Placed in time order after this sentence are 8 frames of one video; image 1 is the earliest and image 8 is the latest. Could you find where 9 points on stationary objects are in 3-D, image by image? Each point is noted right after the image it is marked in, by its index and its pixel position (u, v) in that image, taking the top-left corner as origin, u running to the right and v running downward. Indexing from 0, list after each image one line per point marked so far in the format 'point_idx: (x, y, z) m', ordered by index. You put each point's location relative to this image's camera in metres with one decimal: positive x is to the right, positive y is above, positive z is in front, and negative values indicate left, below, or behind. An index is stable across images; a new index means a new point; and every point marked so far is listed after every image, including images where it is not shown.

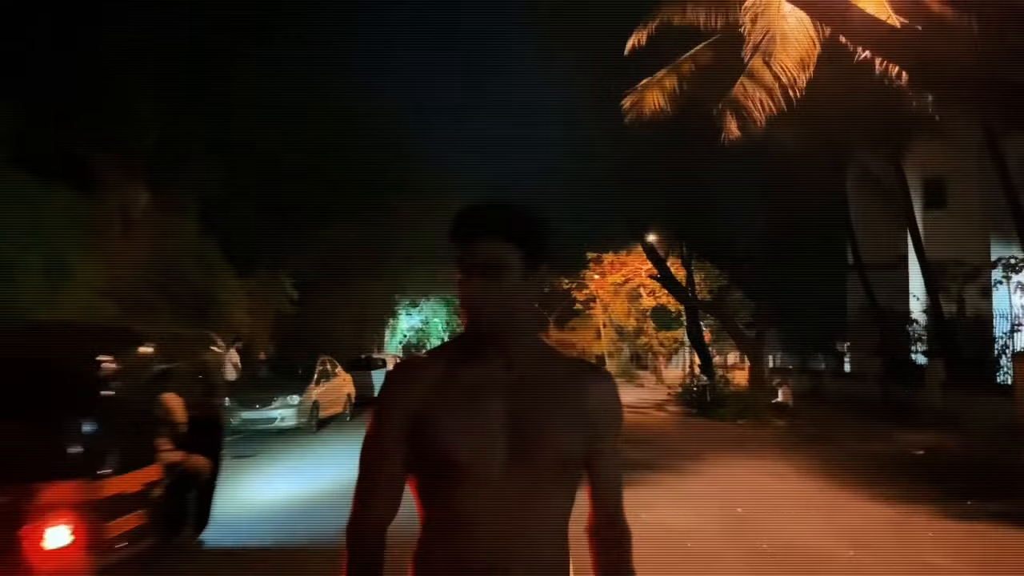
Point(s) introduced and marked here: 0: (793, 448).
0: (+3.9, -2.2, +15.6) m
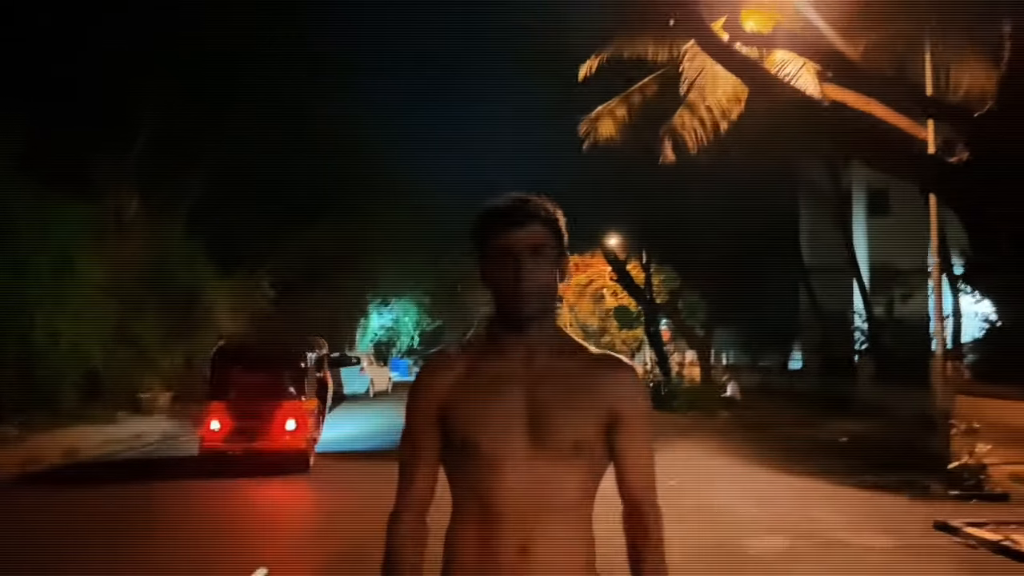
0: (+3.3, -2.3, +17.1) m
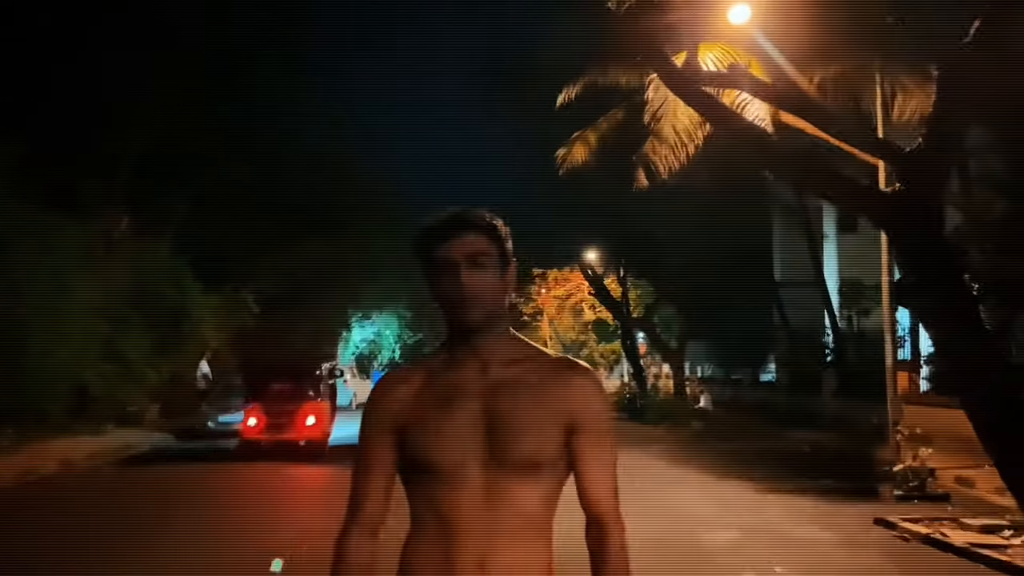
0: (+3.0, -2.5, +17.7) m
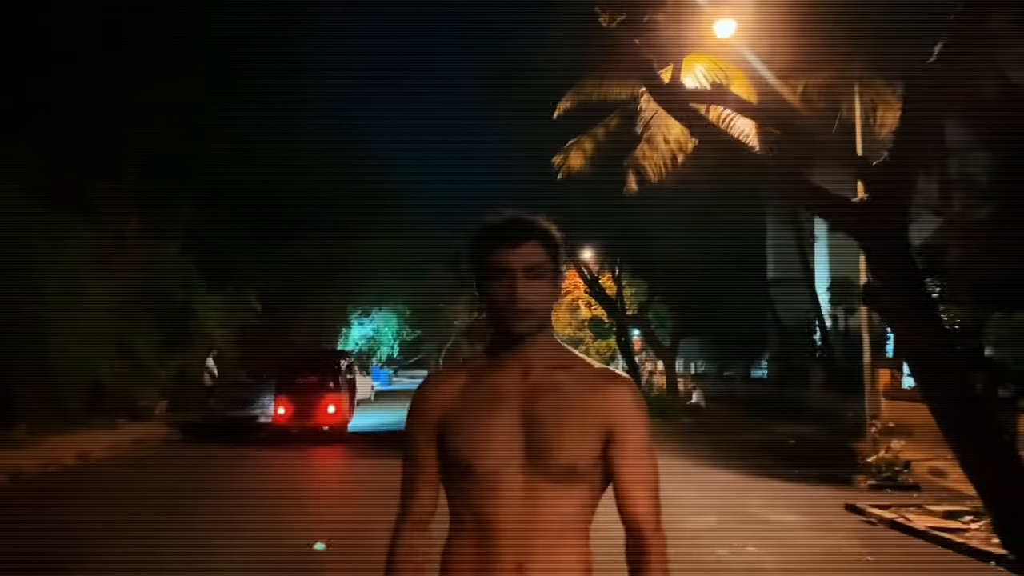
0: (+2.9, -2.5, +18.3) m
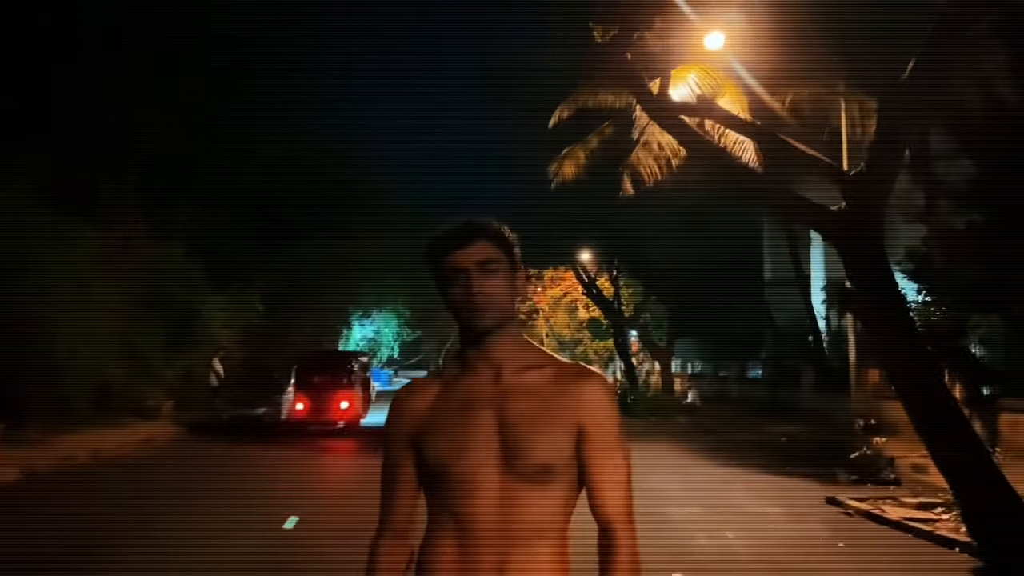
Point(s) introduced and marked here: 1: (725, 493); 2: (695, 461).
0: (+2.9, -2.6, +18.8) m
1: (+2.2, -2.1, +11.3) m
2: (+2.5, -2.4, +14.9) m
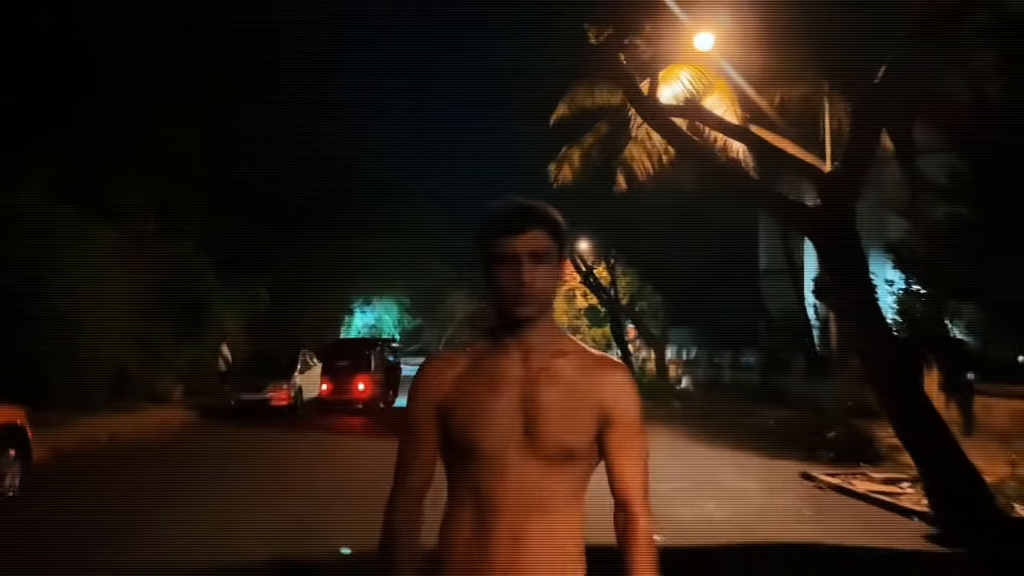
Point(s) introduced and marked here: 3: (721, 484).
0: (+2.9, -2.4, +19.5) m
1: (+2.2, -2.0, +11.9) m
2: (+2.5, -2.2, +15.6) m
3: (+2.1, -2.0, +11.1) m
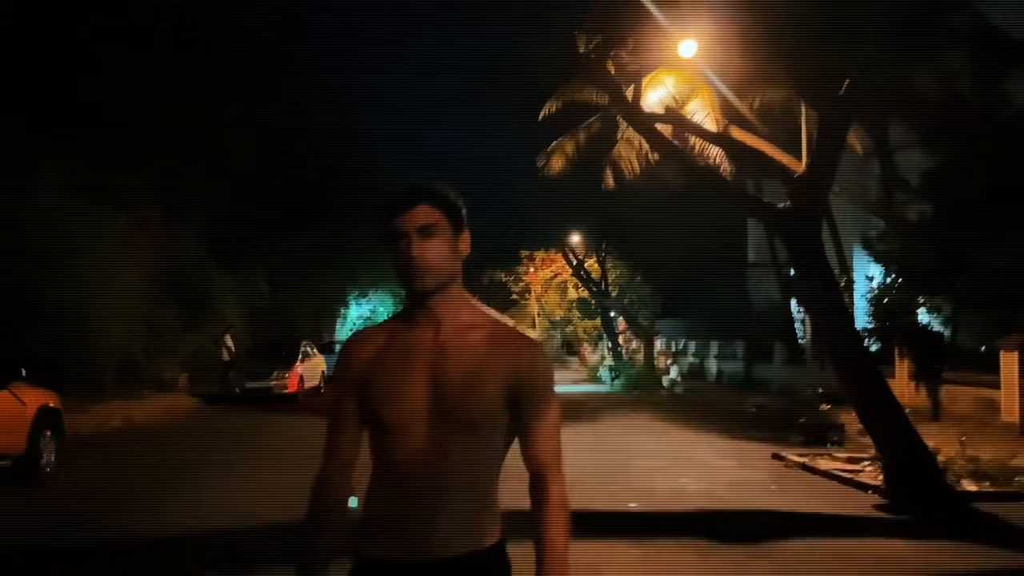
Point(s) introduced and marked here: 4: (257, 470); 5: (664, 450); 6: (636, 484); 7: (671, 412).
0: (+2.8, -2.2, +20.2) m
1: (+2.1, -1.9, +12.7) m
2: (+2.4, -2.1, +16.4) m
3: (+2.0, -1.9, +11.9) m
4: (-3.0, -2.2, +13.4) m
5: (+1.9, -2.0, +13.0) m
6: (+1.2, -1.9, +10.5) m
7: (+2.8, -2.2, +19.1) m
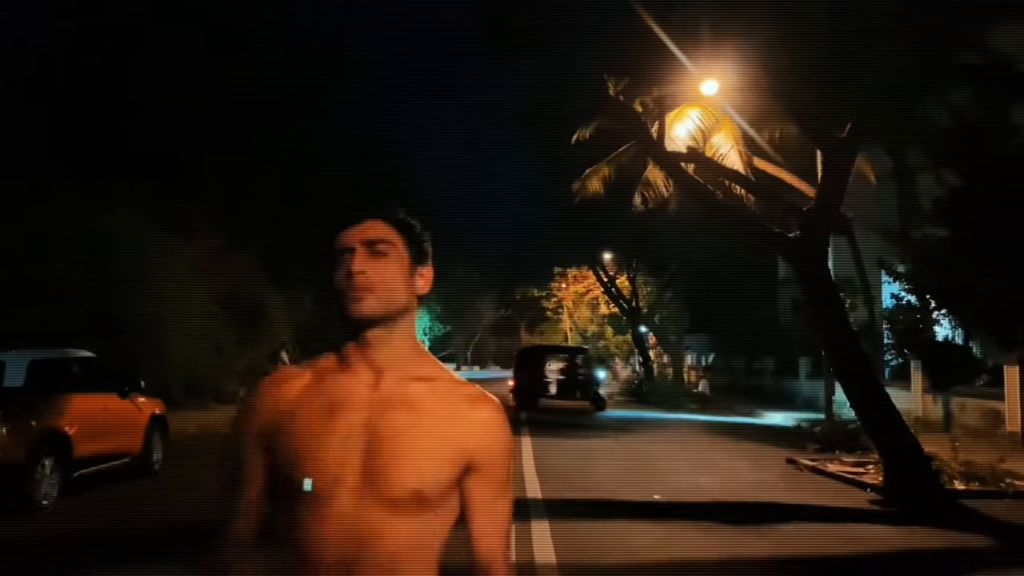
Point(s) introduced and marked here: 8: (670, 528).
0: (+3.5, -2.6, +21.4) m
1: (+2.6, -2.2, +13.9) m
2: (+3.0, -2.4, +17.5) m
3: (+2.5, -2.2, +13.1) m
4: (-2.5, -2.5, +14.7) m
5: (+2.4, -2.2, +14.2) m
6: (+1.6, -2.1, +11.7) m
7: (+3.5, -2.6, +20.2) m
8: (+1.3, -2.0, +8.9) m
